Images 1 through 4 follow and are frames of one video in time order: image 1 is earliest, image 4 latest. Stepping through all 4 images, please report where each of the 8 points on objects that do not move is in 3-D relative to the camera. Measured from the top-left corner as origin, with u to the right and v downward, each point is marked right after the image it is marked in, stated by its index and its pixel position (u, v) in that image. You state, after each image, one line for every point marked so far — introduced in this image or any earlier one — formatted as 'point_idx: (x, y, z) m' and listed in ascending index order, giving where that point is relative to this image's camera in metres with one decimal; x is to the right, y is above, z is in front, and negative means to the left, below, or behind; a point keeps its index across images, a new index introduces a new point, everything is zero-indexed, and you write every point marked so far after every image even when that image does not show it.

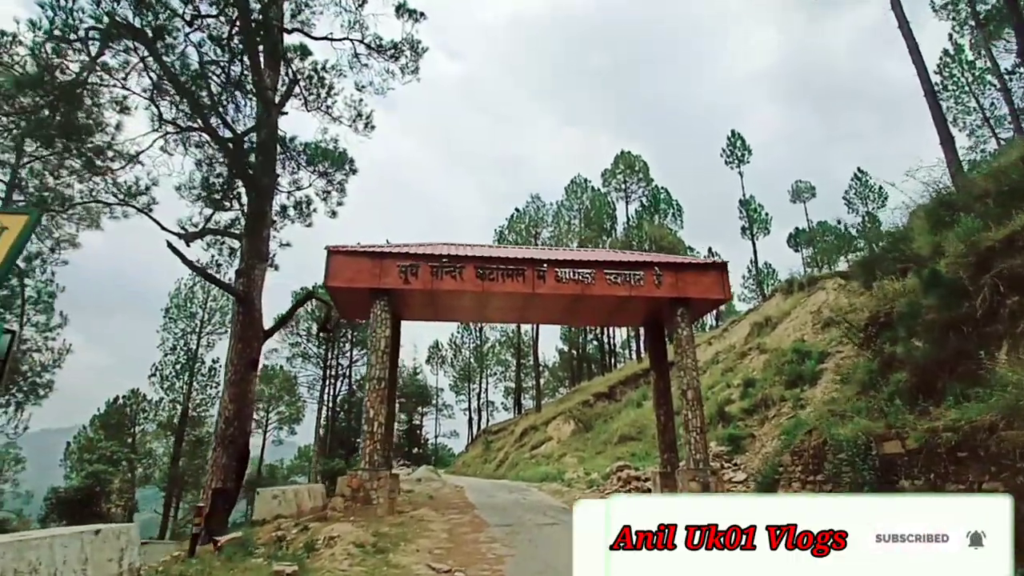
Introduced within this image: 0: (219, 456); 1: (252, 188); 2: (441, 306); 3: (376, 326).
0: (-5.7, -3.3, +11.0) m
1: (-5.8, +2.2, +12.7) m
2: (-1.4, -0.3, +10.9) m
3: (-2.4, -0.7, +10.0) m
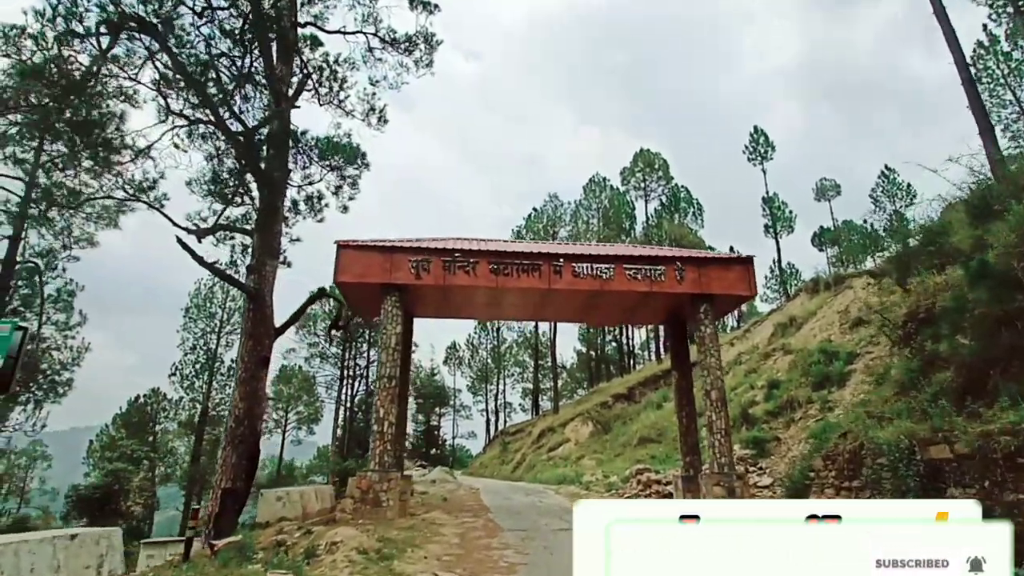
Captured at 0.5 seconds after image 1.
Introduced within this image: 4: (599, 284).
0: (-5.4, -3.2, +10.8) m
1: (-5.5, +2.3, +12.5) m
2: (-1.1, -0.2, +10.5) m
3: (-2.2, -0.6, +9.7) m
4: (+1.5, +0.1, +10.1) m
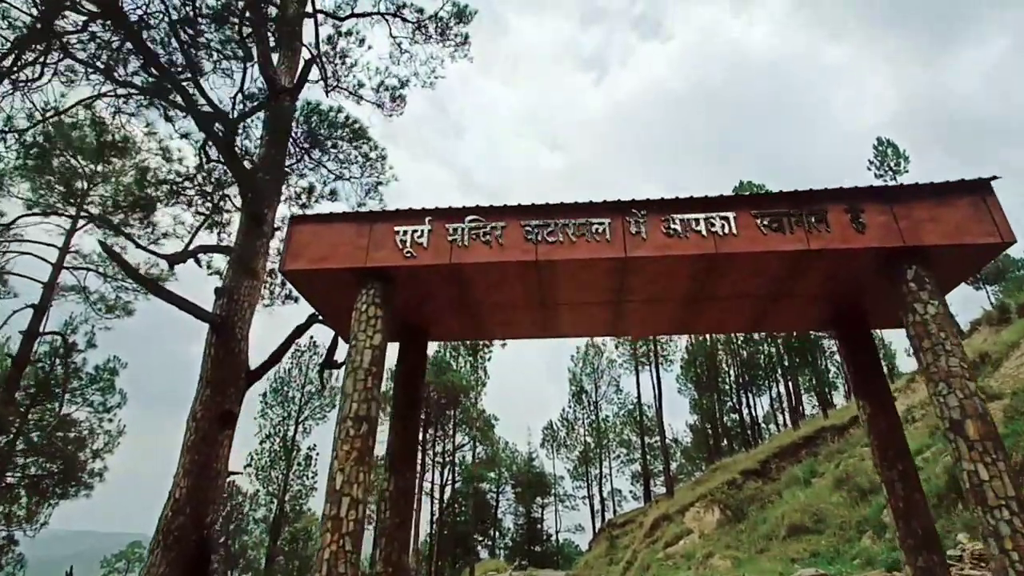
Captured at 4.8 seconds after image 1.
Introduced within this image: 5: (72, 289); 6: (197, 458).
0: (-4.5, -3.4, +7.1) m
1: (-4.6, +1.7, +9.7) m
2: (-0.4, -0.1, +6.7) m
3: (-1.6, -0.5, +6.0) m
4: (+2.0, +0.5, +5.8) m
5: (-13.6, 0.0, +17.5) m
6: (-4.3, -2.3, +7.7) m
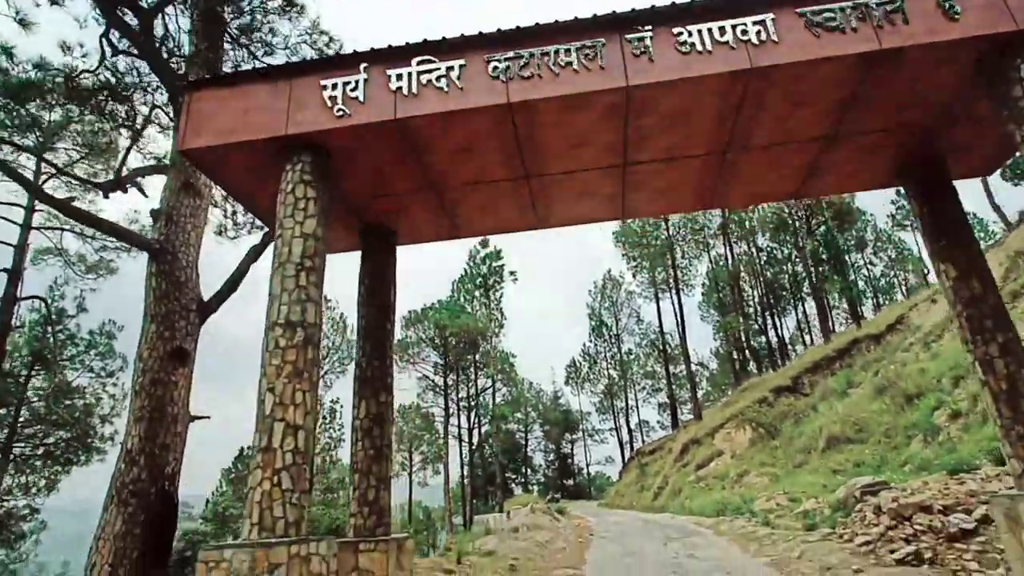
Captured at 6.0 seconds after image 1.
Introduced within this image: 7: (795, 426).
0: (-4.4, -2.5, +6.2) m
1: (-4.8, +2.8, +8.2) m
2: (-0.6, +1.0, +5.3) m
3: (-1.8, +0.5, +4.6) m
4: (+1.8, +1.8, +4.3) m
5: (-13.5, +1.1, +16.5) m
6: (-4.3, -1.4, +6.6) m
7: (+9.8, -4.8, +19.6) m
